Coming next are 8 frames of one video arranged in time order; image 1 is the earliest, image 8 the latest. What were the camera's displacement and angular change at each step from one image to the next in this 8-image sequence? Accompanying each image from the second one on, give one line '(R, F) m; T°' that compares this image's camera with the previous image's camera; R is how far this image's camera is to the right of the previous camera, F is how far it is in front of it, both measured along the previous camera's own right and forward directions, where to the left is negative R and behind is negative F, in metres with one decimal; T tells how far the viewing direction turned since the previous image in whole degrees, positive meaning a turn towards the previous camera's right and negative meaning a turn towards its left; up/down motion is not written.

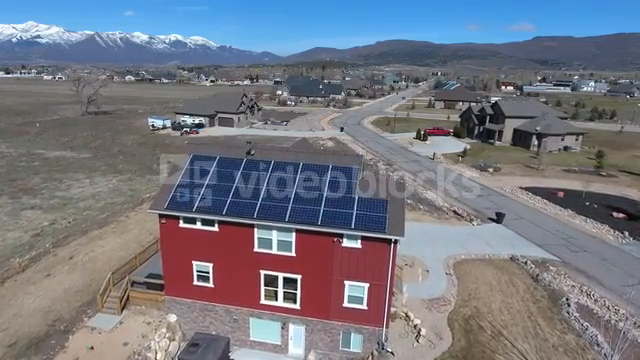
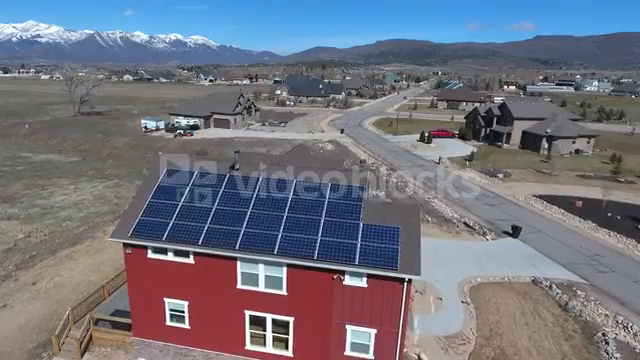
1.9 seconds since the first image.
(+0.1, +2.6) m; 0°
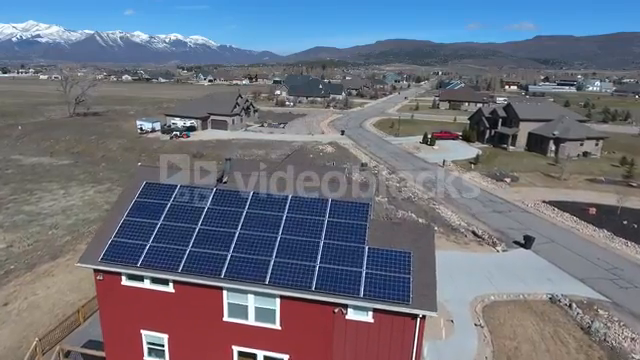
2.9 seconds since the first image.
(0.0, +1.6) m; 0°
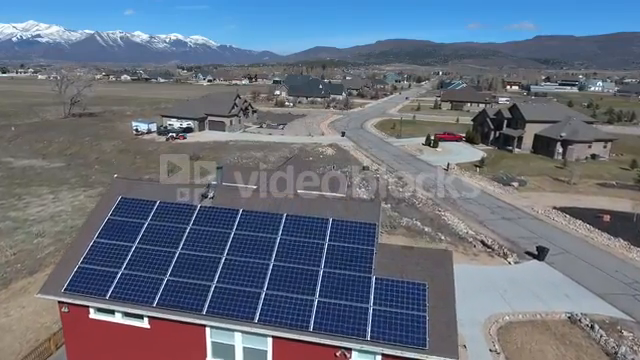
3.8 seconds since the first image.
(0.0, +1.5) m; 0°
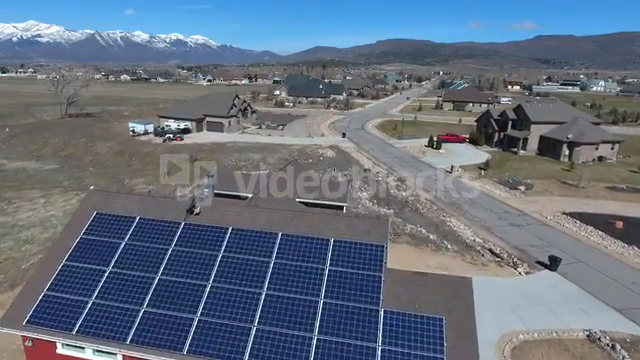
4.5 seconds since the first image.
(0.0, +1.2) m; 0°
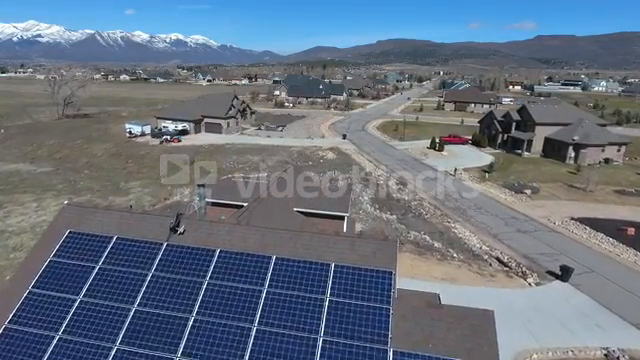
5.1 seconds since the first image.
(0.0, +1.1) m; 0°
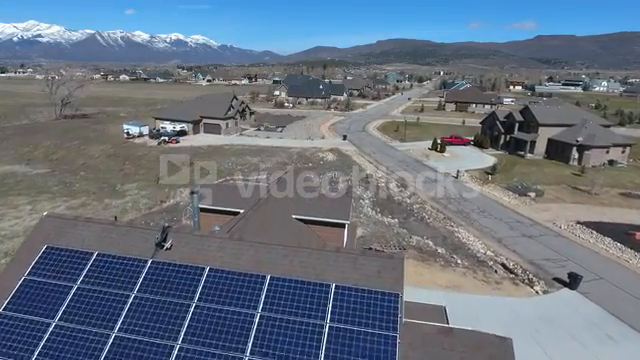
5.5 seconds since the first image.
(0.0, +0.7) m; 0°
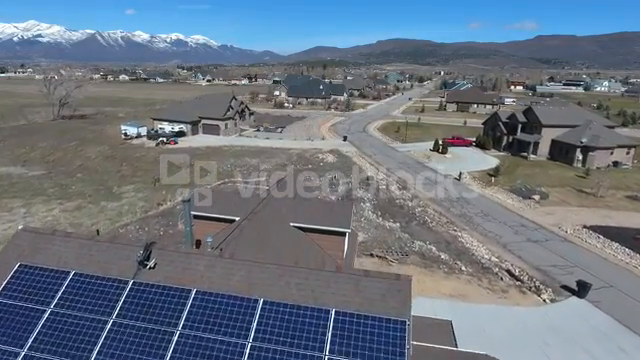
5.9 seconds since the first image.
(0.0, +0.7) m; 0°
